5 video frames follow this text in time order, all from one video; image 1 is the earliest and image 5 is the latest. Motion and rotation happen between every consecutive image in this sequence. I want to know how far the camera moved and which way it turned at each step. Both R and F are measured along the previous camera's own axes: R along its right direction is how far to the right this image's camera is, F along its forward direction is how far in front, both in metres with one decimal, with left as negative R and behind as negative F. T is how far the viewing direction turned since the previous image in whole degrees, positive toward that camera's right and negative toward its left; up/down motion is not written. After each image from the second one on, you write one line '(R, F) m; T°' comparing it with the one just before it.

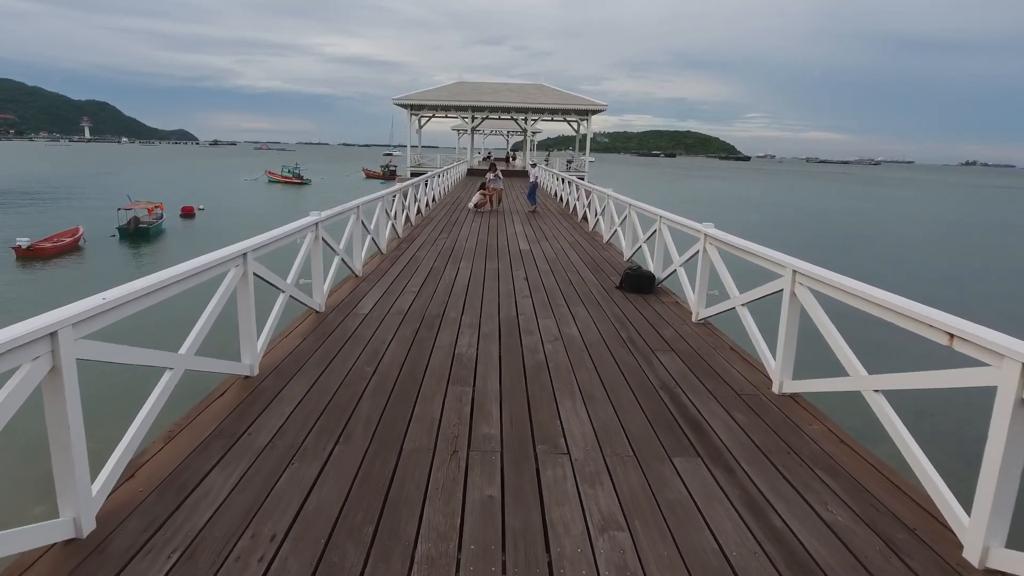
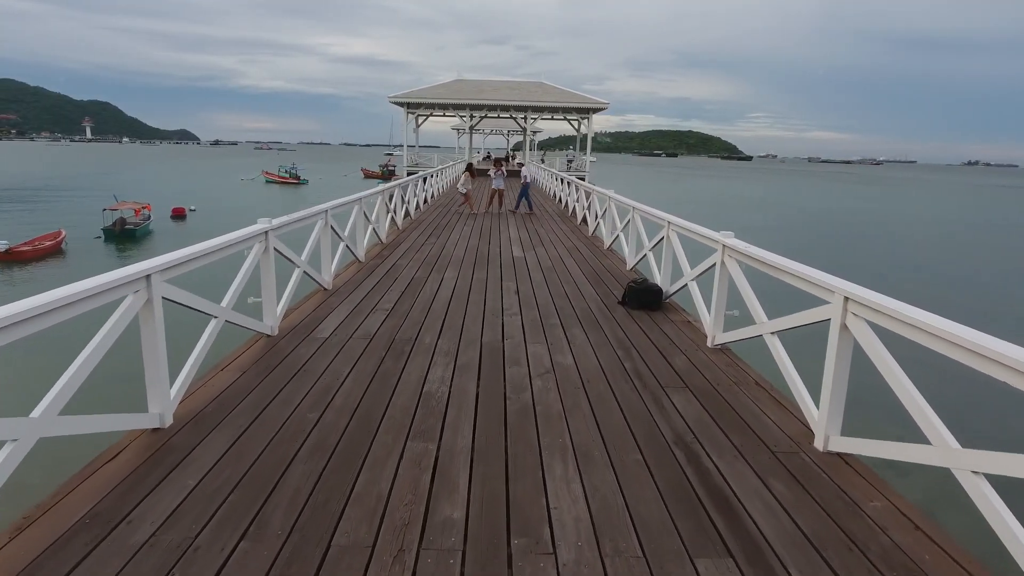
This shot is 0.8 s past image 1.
(+0.1, +0.7) m; 0°
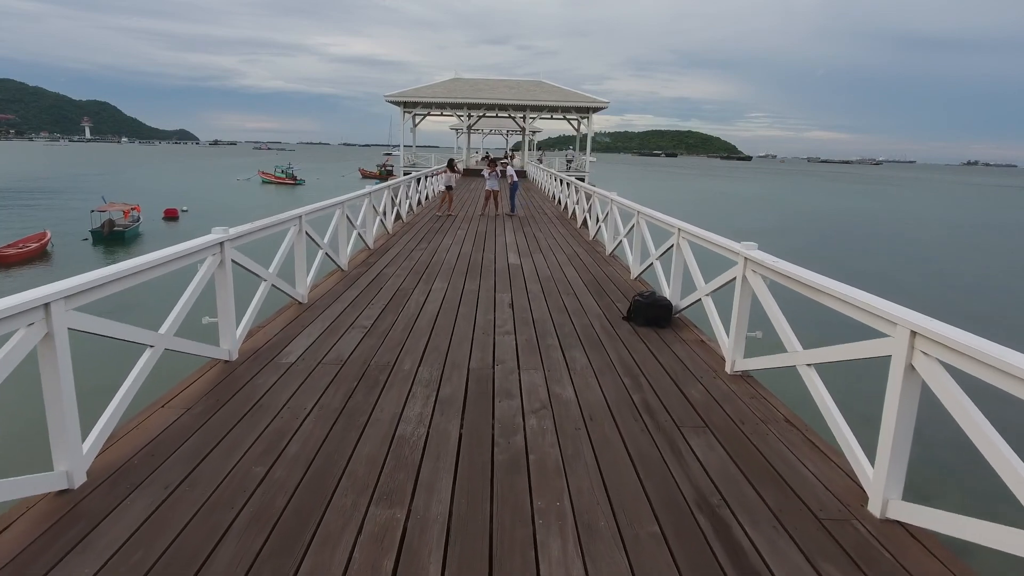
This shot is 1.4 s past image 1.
(0.0, +0.5) m; 0°
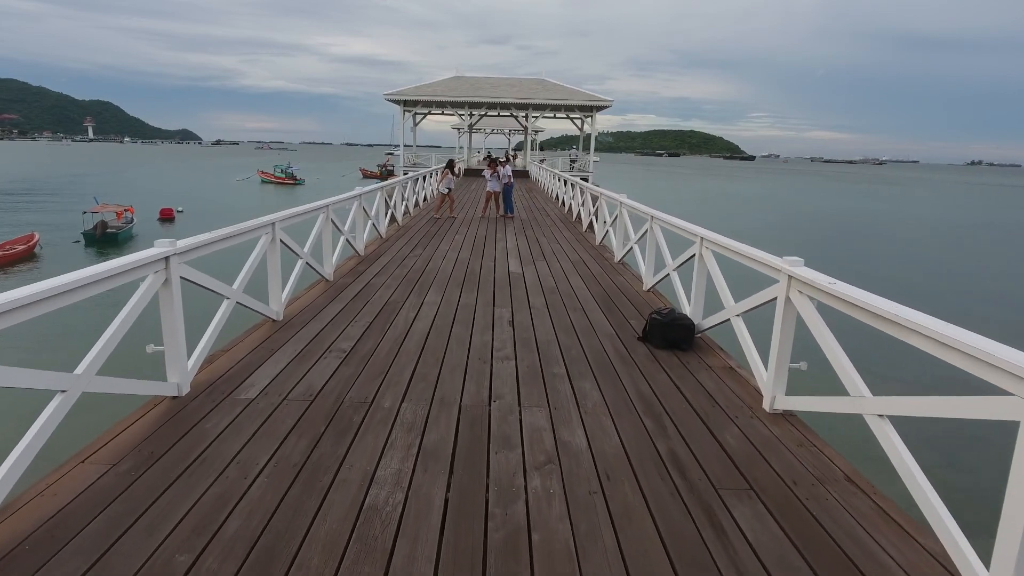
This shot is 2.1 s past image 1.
(0.0, +0.5) m; 0°
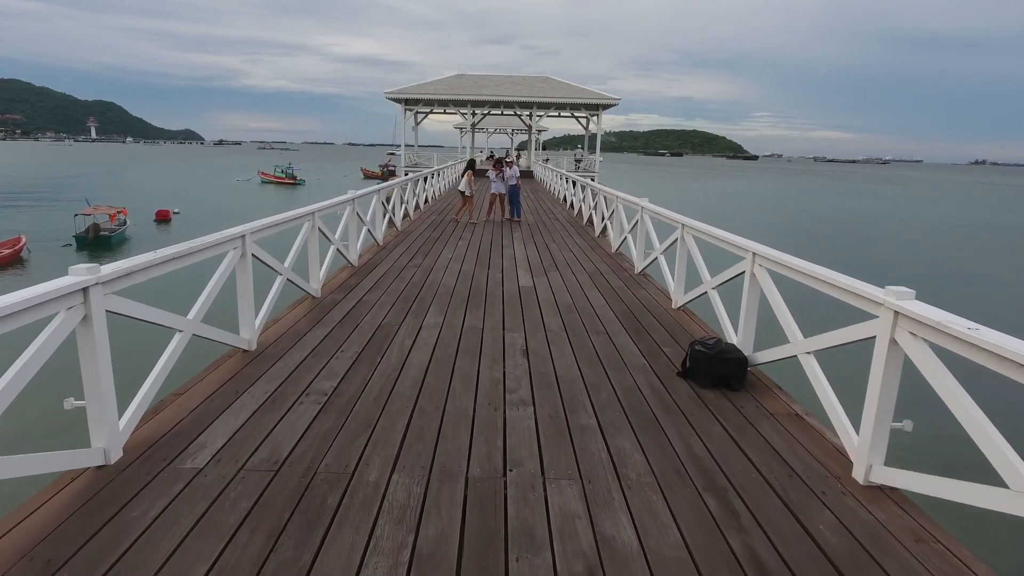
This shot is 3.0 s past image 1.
(-0.1, +0.7) m; 0°
